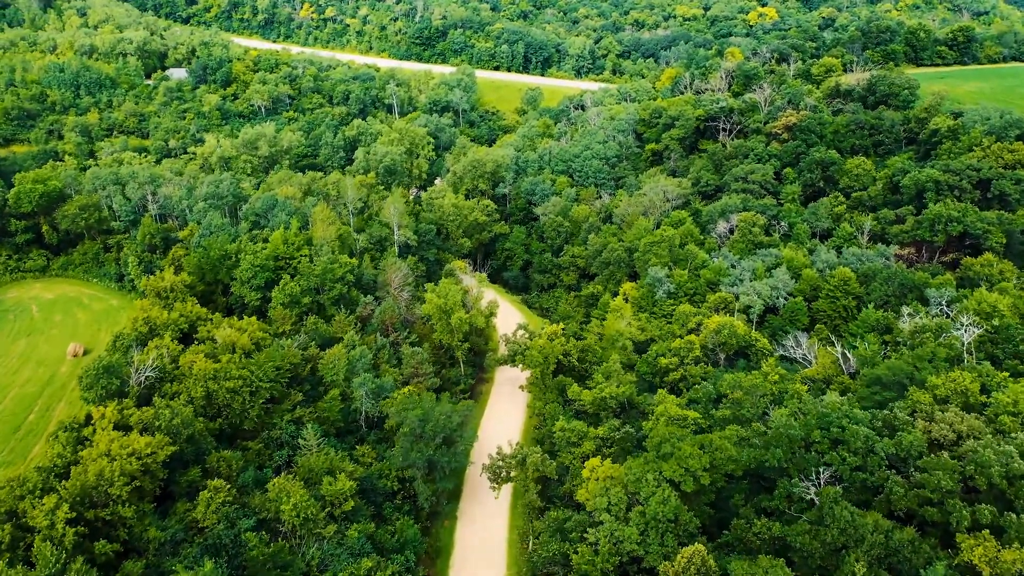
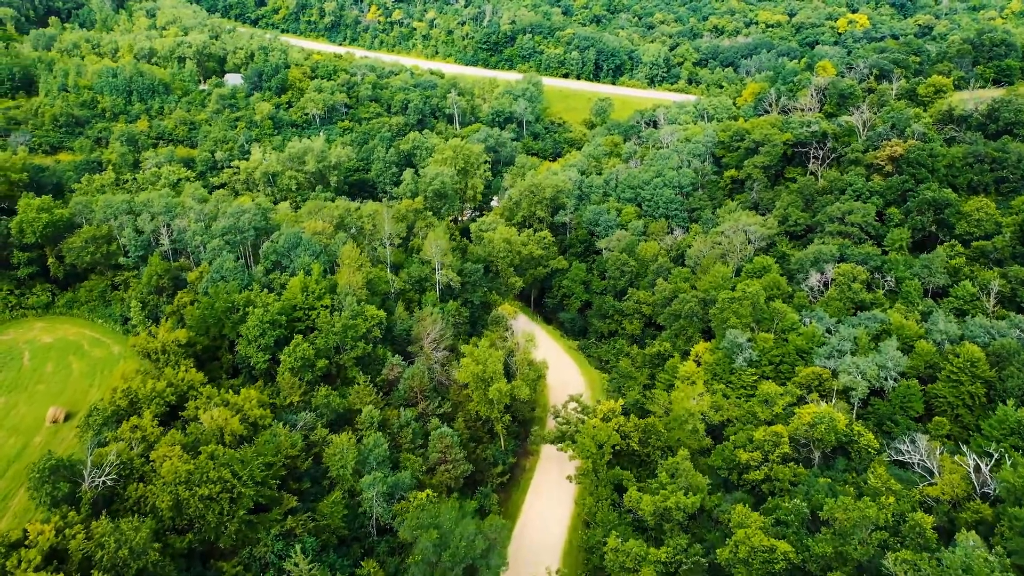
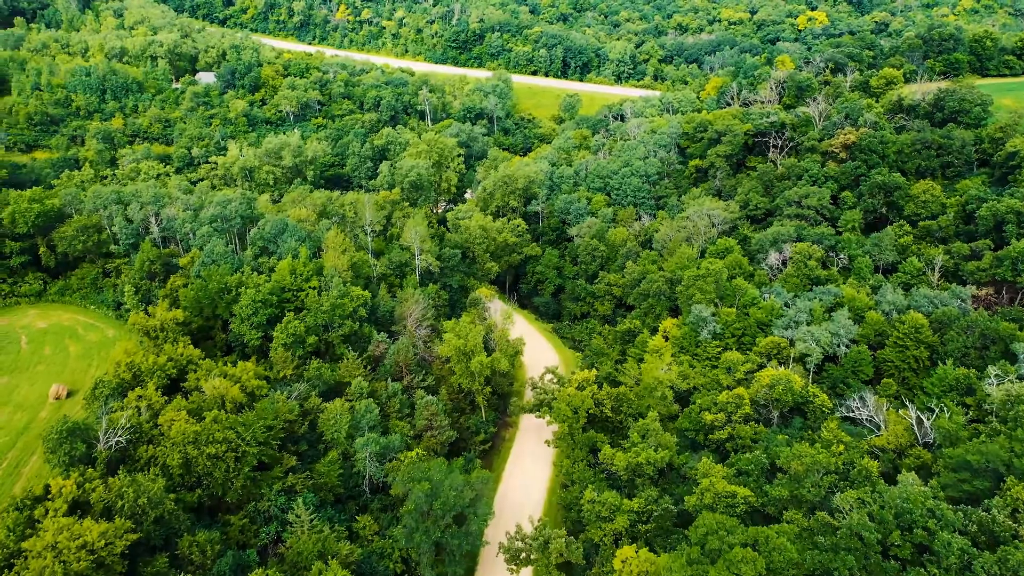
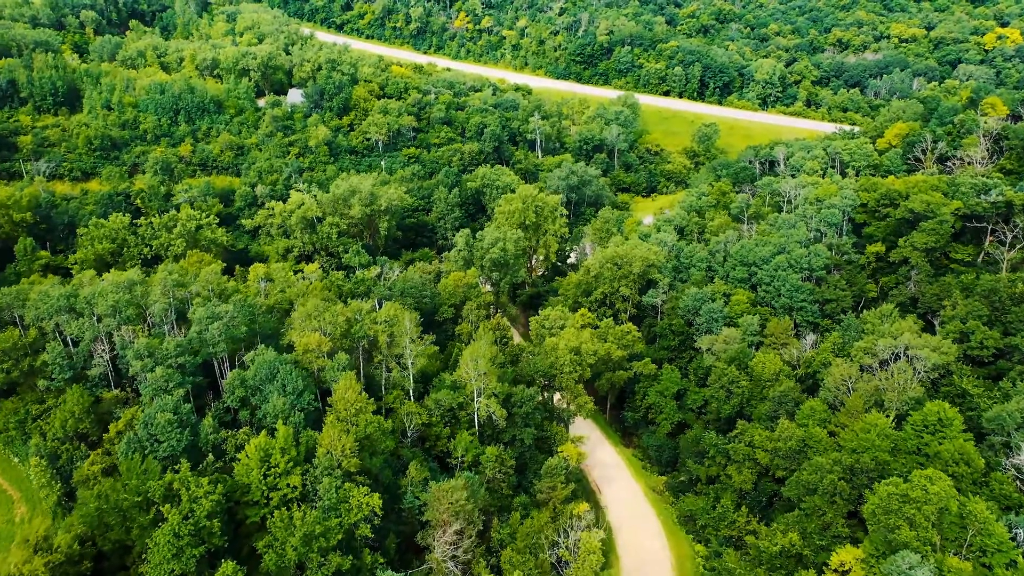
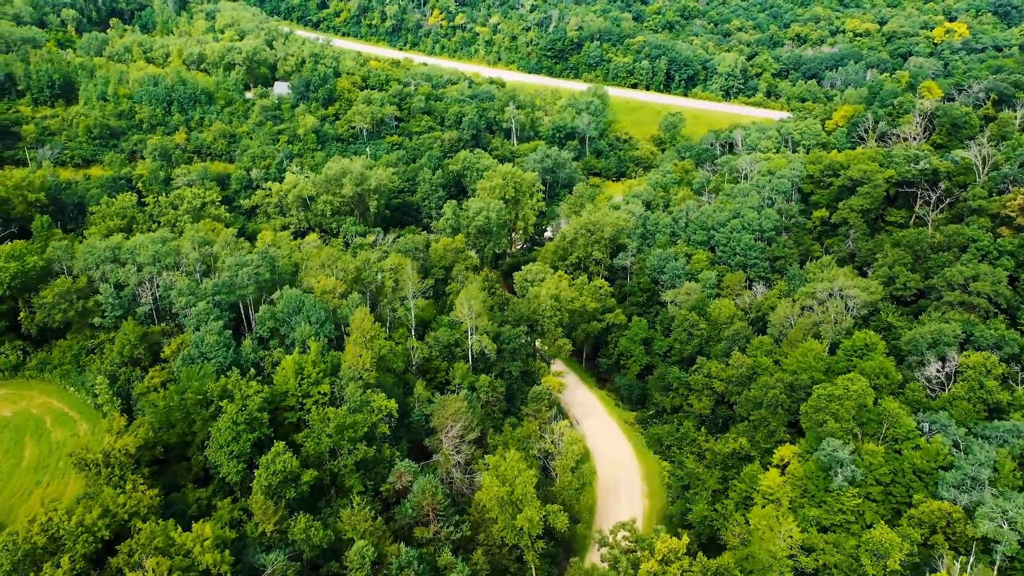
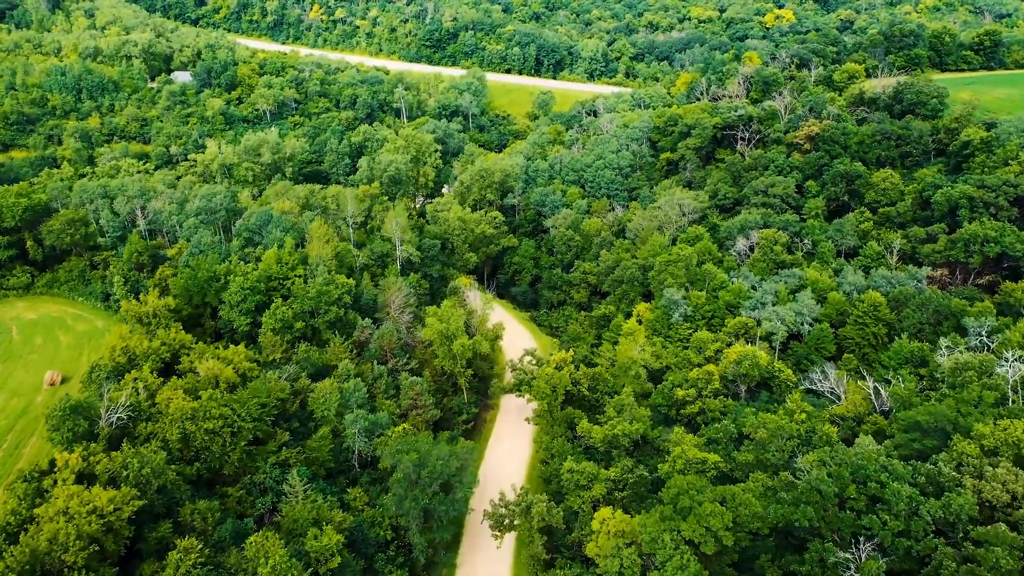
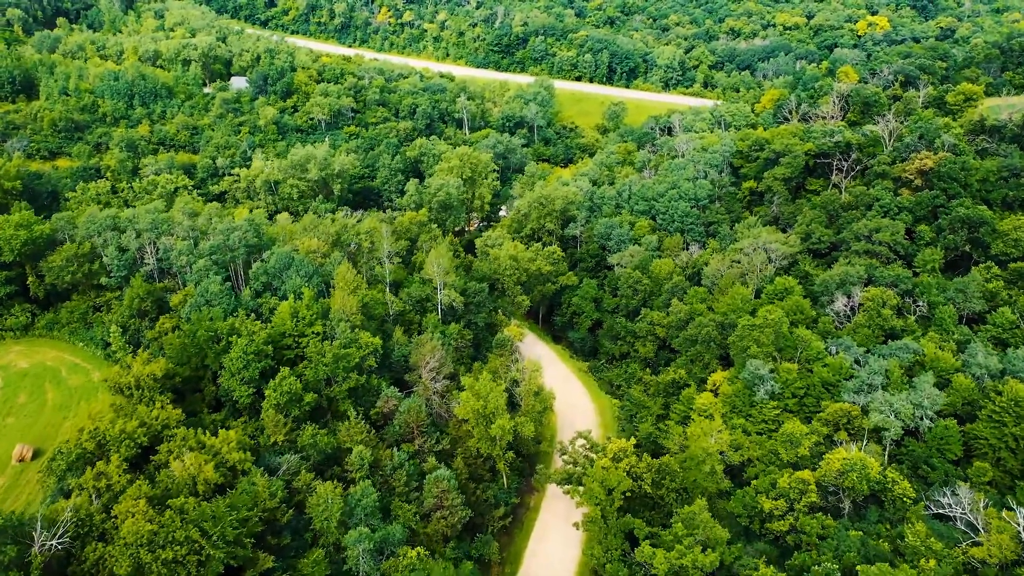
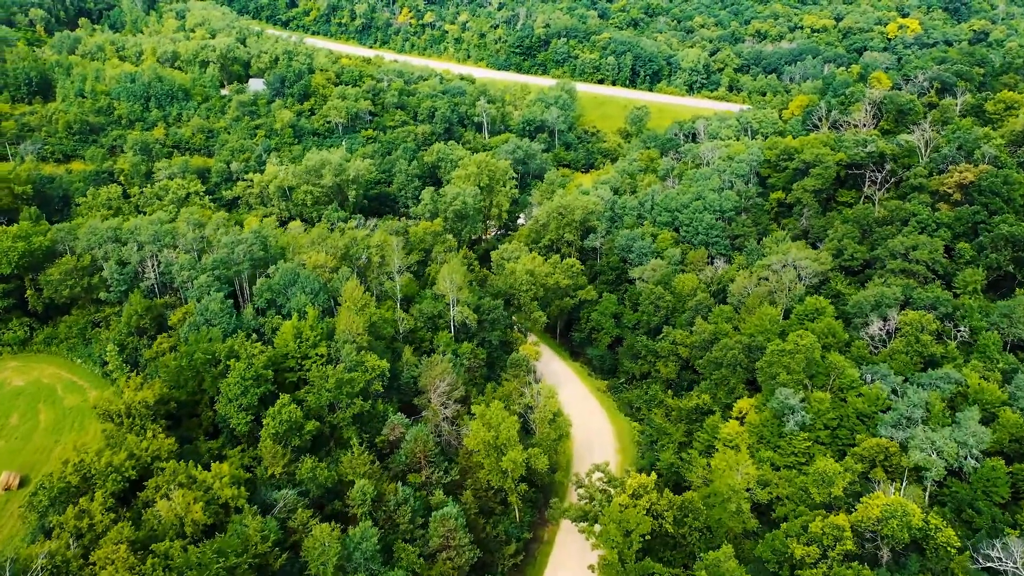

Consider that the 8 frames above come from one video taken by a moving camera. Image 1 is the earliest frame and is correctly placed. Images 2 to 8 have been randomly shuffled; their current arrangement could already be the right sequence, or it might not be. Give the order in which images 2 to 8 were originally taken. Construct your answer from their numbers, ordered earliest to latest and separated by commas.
6, 3, 2, 7, 8, 5, 4
